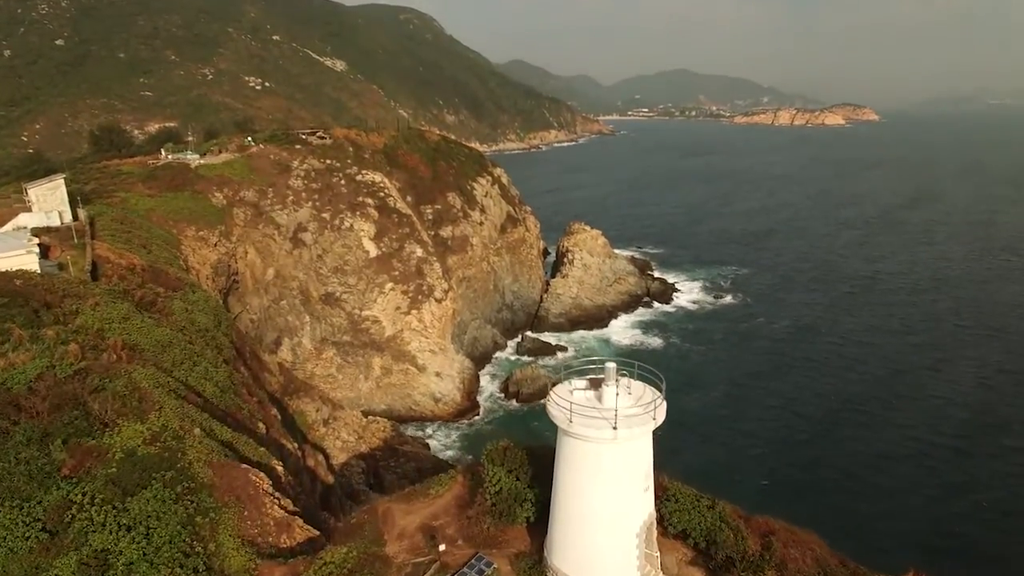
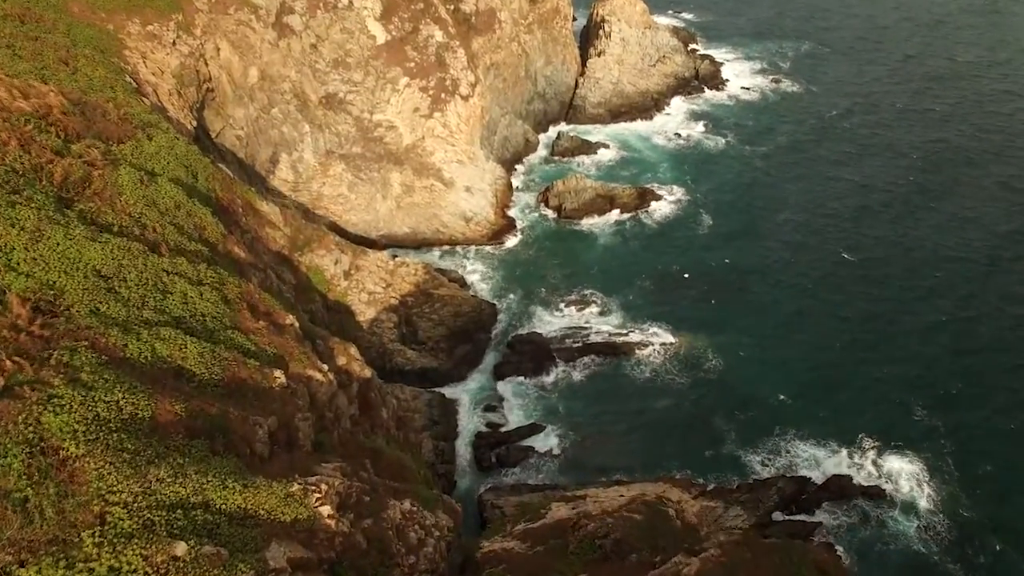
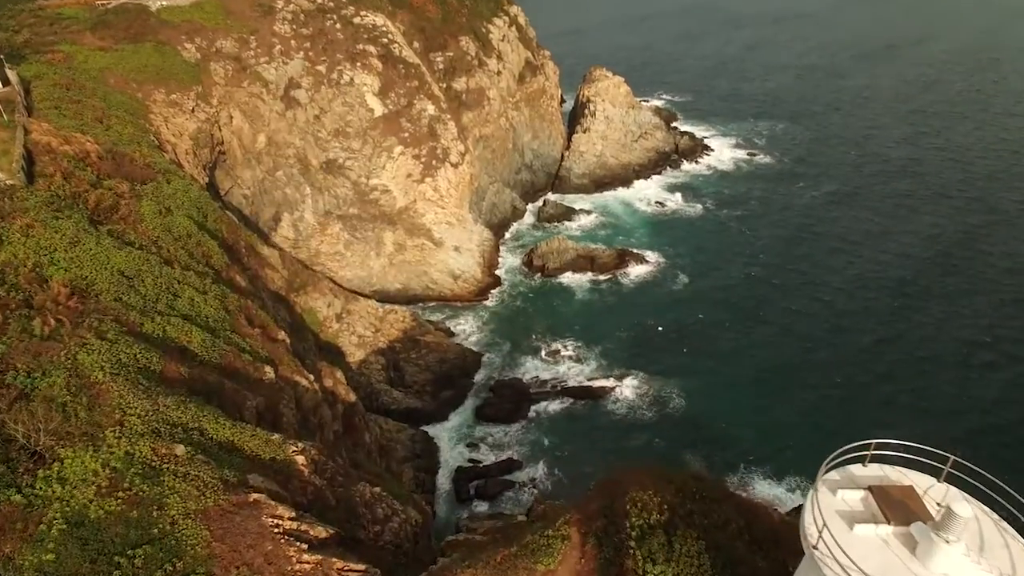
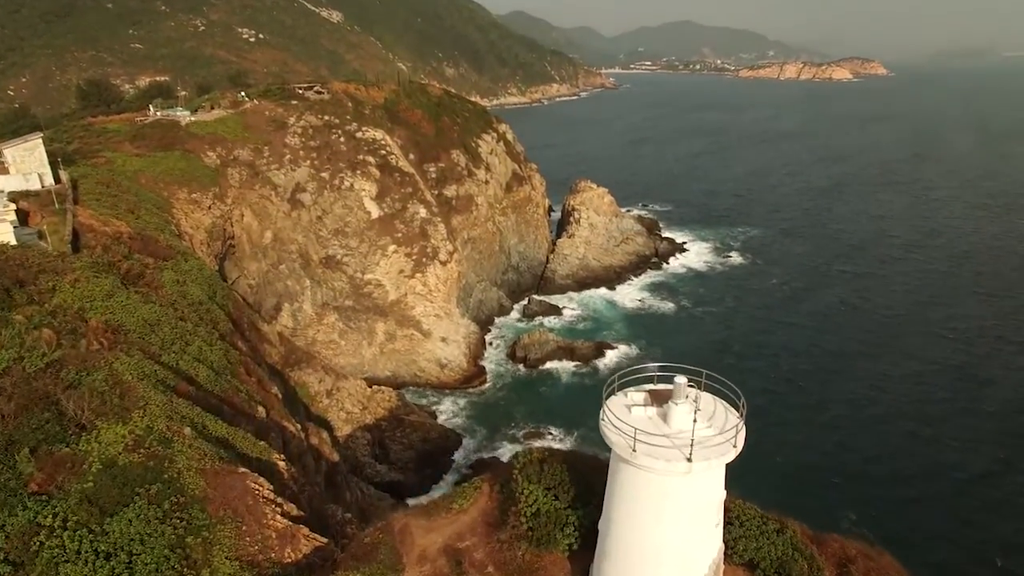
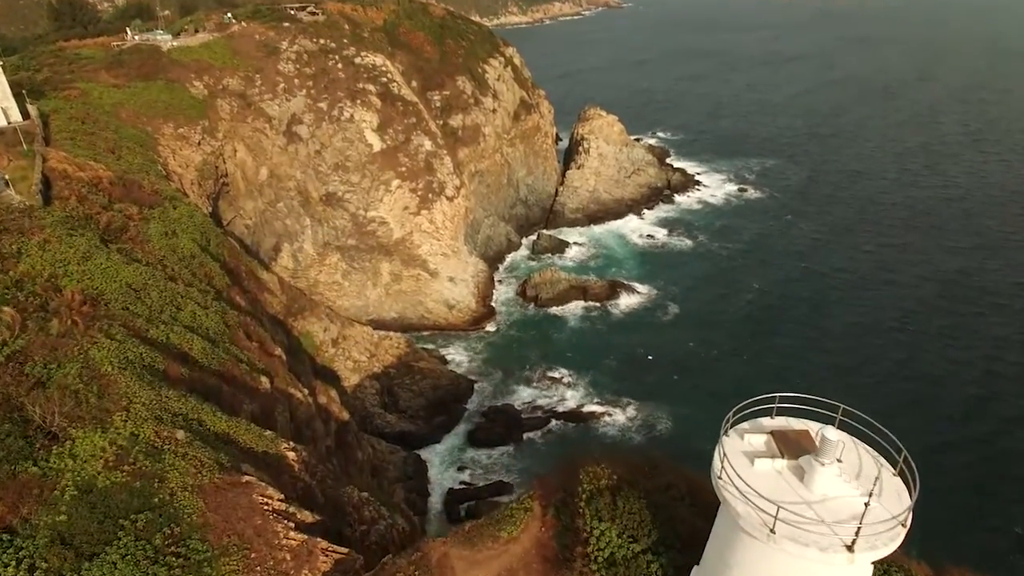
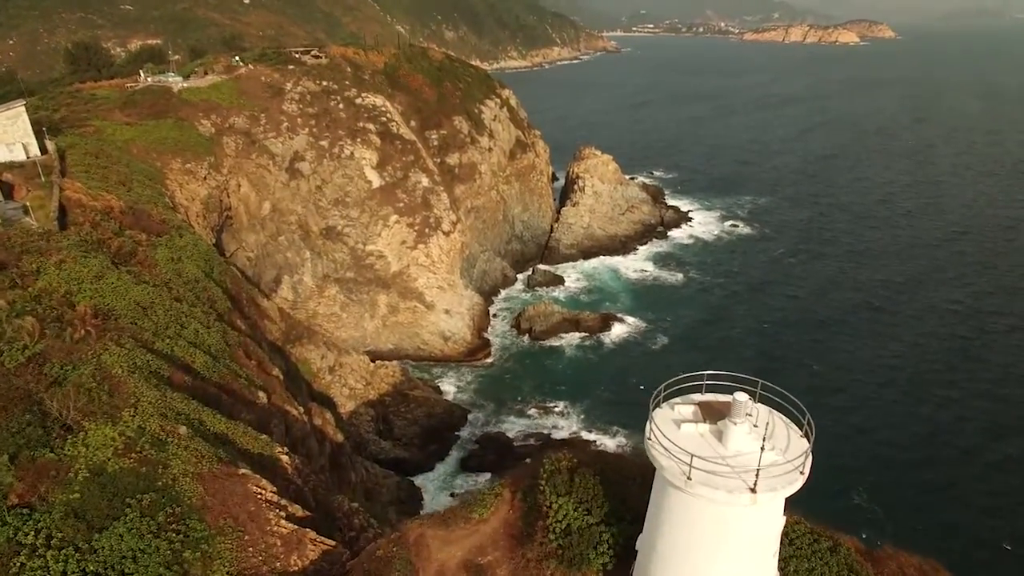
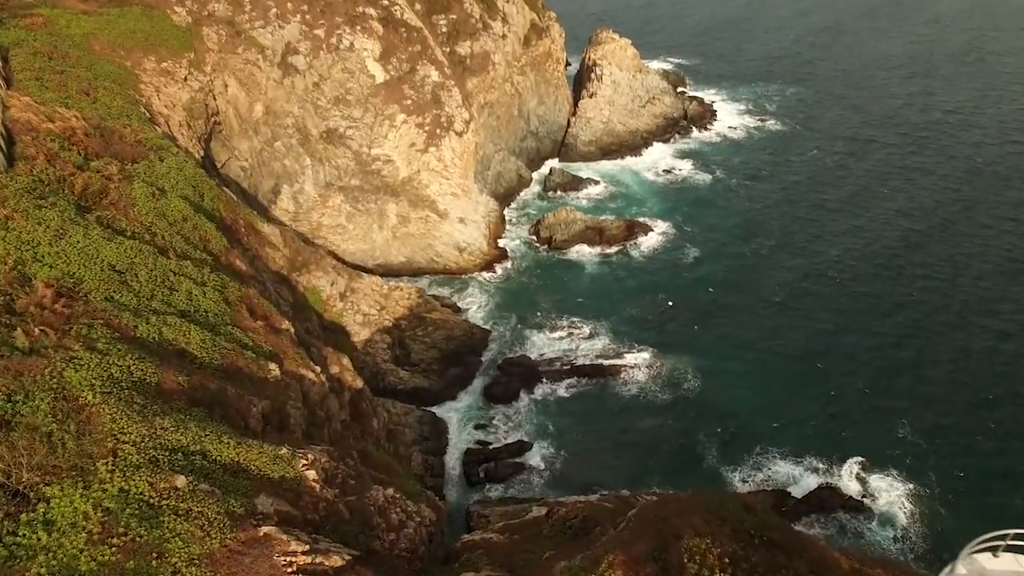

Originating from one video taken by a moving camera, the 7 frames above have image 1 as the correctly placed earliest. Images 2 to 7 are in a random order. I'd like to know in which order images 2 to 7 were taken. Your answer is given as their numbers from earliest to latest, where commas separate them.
4, 6, 5, 3, 7, 2
